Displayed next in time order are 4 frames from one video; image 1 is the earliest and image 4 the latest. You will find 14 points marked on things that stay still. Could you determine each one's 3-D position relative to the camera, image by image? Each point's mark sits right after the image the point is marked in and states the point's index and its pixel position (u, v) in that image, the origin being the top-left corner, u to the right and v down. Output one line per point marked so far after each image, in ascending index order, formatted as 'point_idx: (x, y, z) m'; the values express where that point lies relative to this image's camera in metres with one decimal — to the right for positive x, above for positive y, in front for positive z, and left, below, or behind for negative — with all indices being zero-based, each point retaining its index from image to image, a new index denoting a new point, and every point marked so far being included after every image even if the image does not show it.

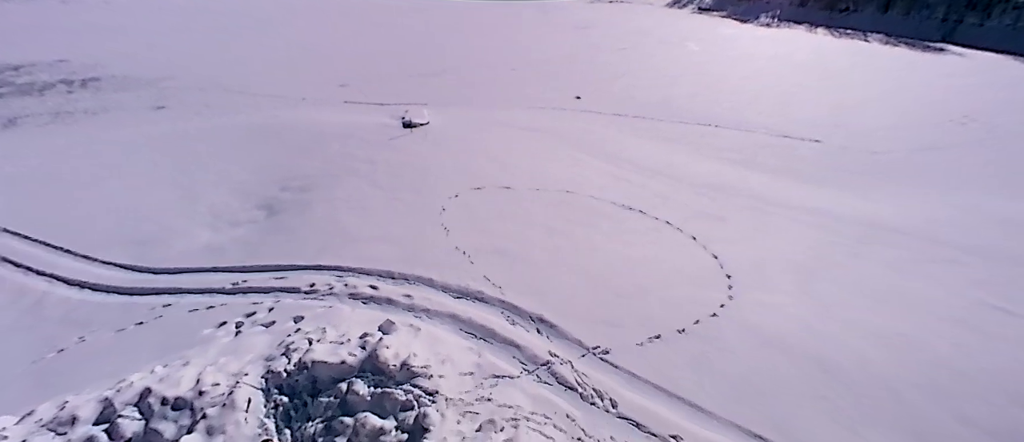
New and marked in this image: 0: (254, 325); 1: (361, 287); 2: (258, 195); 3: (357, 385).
0: (-4.0, -1.6, +6.7) m
1: (-2.7, -1.1, +8.0) m
2: (-7.3, +0.8, +12.5) m
3: (-1.8, -1.9, +5.1) m
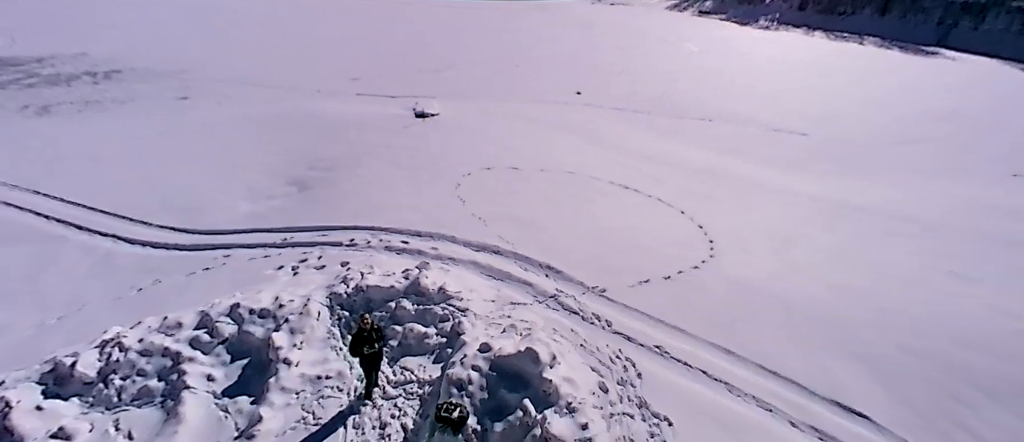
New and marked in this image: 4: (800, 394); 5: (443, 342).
0: (-3.7, -0.8, +7.9) m
1: (-2.5, -0.4, +9.2) m
2: (-7.1, +1.6, +13.7) m
3: (-1.6, -1.2, +6.3) m
4: (+4.3, -2.5, +6.4) m
5: (-0.9, -1.6, +5.8) m
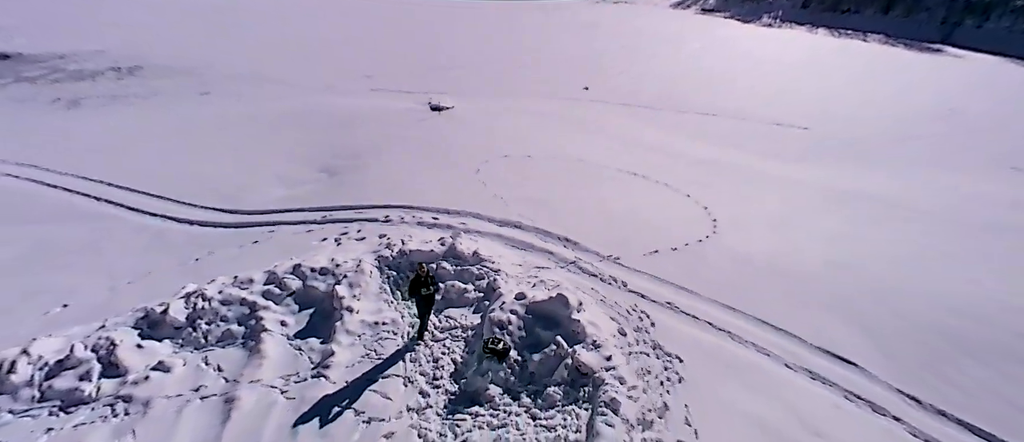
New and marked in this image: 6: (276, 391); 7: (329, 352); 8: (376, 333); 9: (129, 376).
0: (-3.3, -0.3, +8.7) m
1: (-2.0, +0.1, +10.0) m
2: (-6.6, +2.1, +14.6) m
3: (-1.1, -0.7, +7.1) m
4: (+4.8, -2.0, +7.2) m
5: (-0.5, -1.1, +6.6) m
6: (-2.8, -2.0, +5.1) m
7: (-2.4, -1.7, +5.6) m
8: (-1.9, -1.6, +5.9) m
9: (-4.8, -2.0, +5.4) m
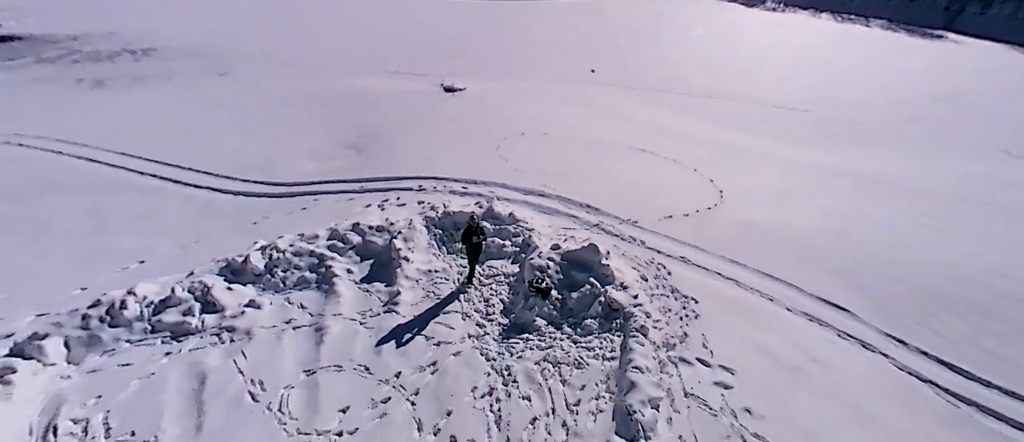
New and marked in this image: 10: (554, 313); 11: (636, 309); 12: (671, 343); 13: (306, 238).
0: (-2.7, +0.4, +9.6) m
1: (-1.5, +0.8, +10.8) m
2: (-6.1, +3.0, +15.4) m
3: (-0.5, -0.1, +8.0) m
4: (+5.3, -1.4, +8.1) m
5: (+0.1, -0.5, +7.5) m
6: (-2.2, -1.4, +6.0) m
7: (-1.8, -1.1, +6.5) m
8: (-1.3, -0.9, +6.9) m
9: (-4.2, -1.3, +6.3) m
10: (+0.6, -1.3, +6.1) m
11: (+1.8, -1.2, +6.1) m
12: (+2.1, -1.6, +5.8) m
13: (-3.8, -0.3, +7.7) m
